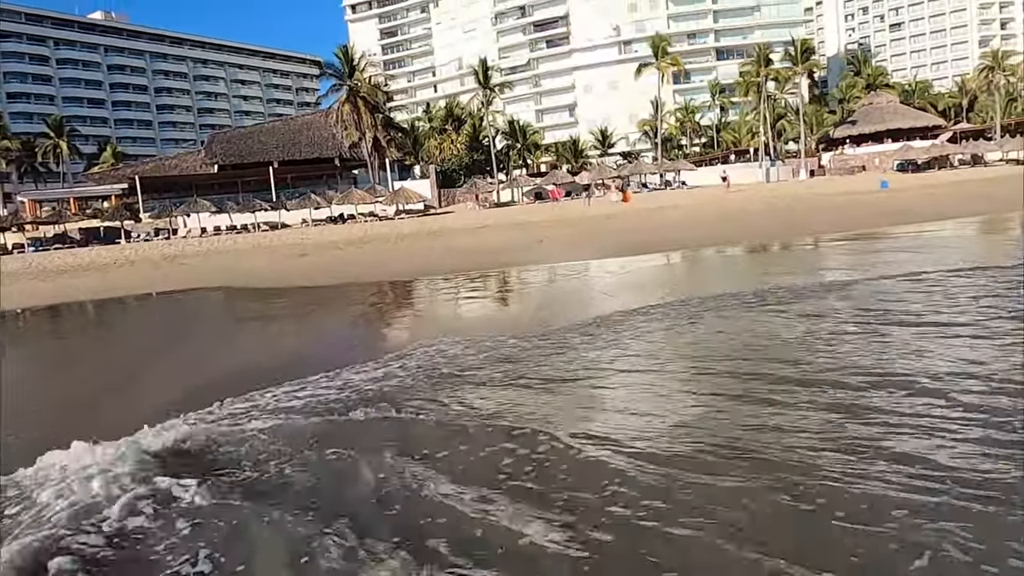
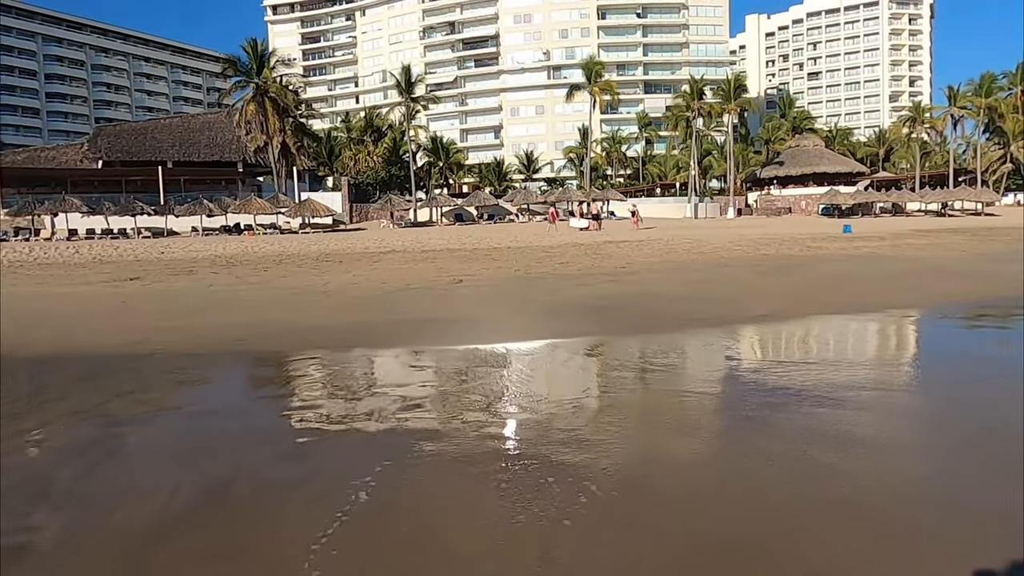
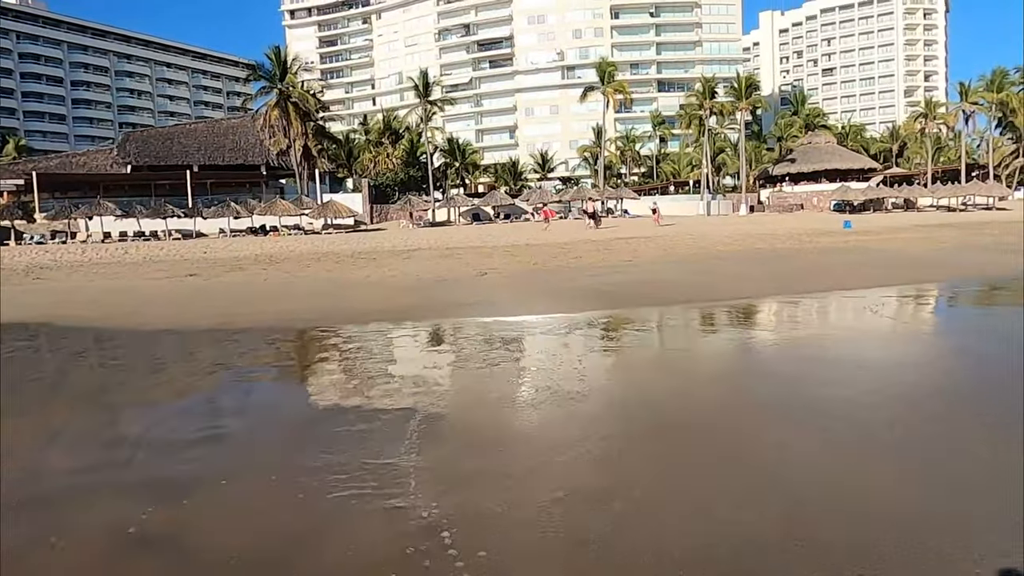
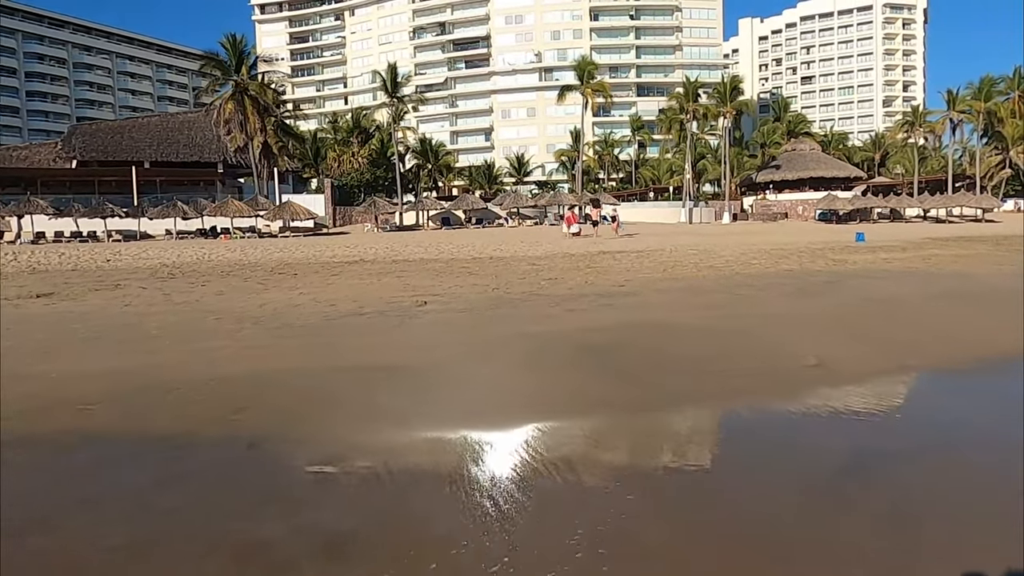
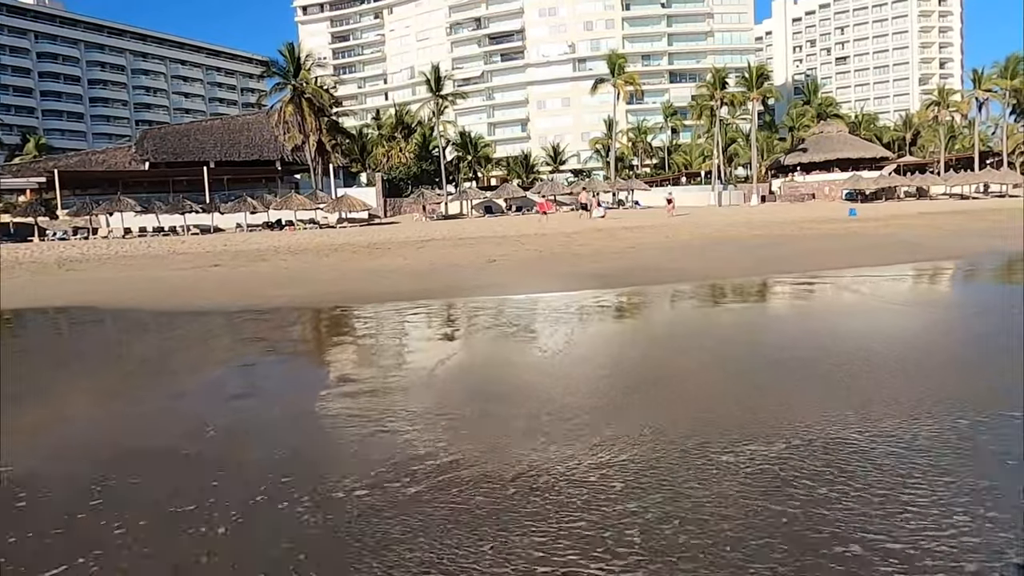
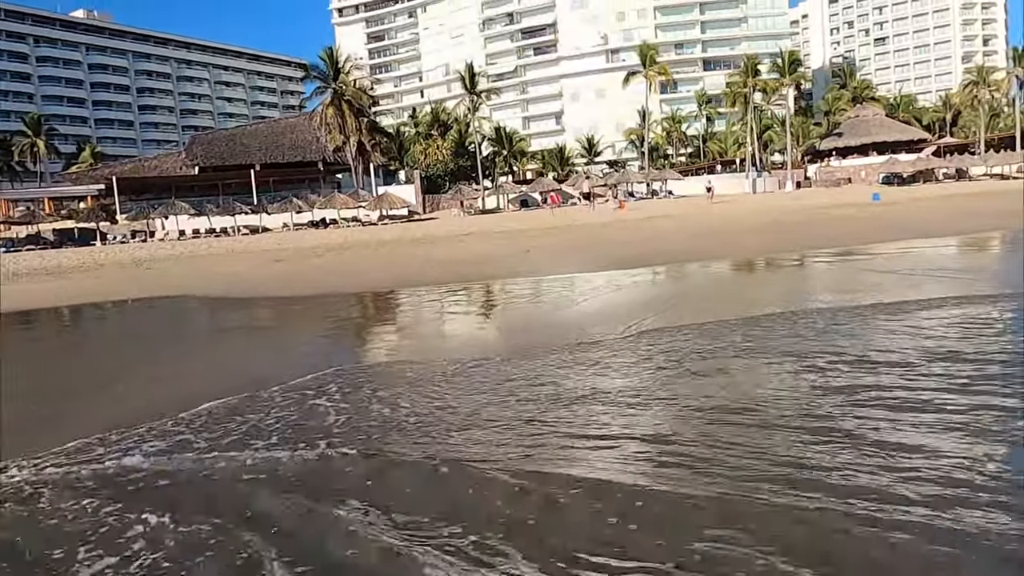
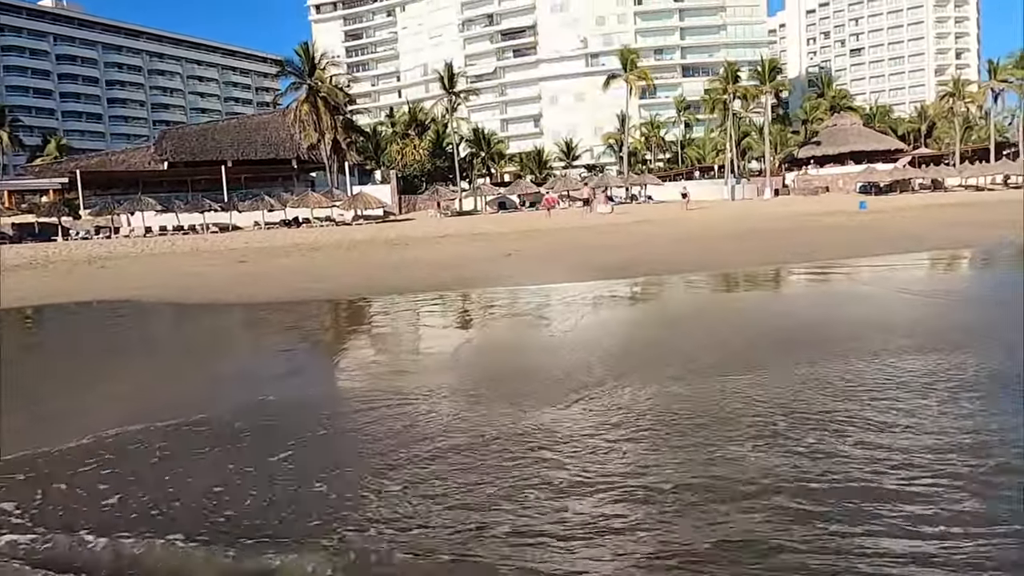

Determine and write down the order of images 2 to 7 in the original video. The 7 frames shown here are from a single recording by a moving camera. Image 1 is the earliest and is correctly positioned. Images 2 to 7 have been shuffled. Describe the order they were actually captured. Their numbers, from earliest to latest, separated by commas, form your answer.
6, 7, 5, 3, 2, 4
